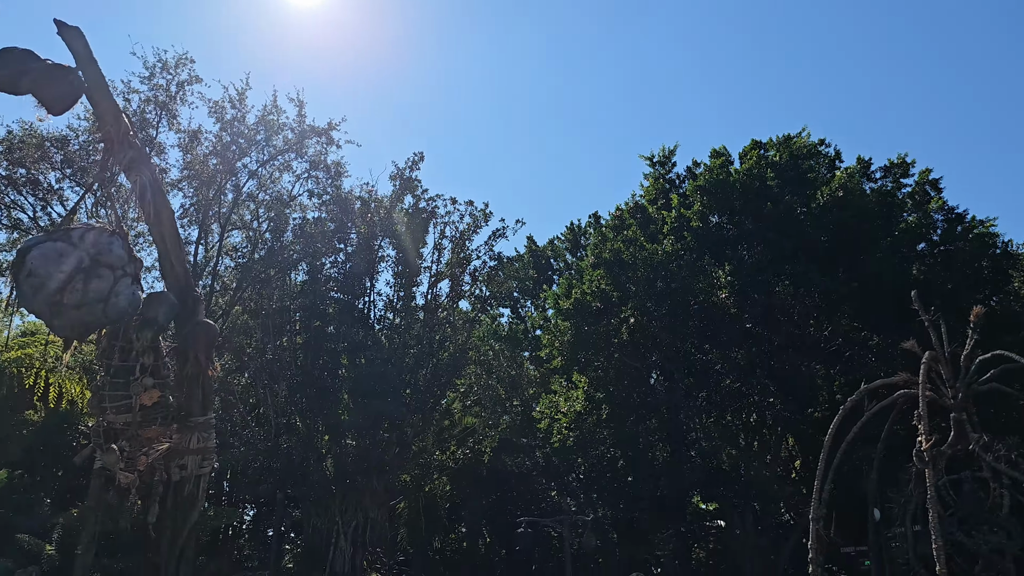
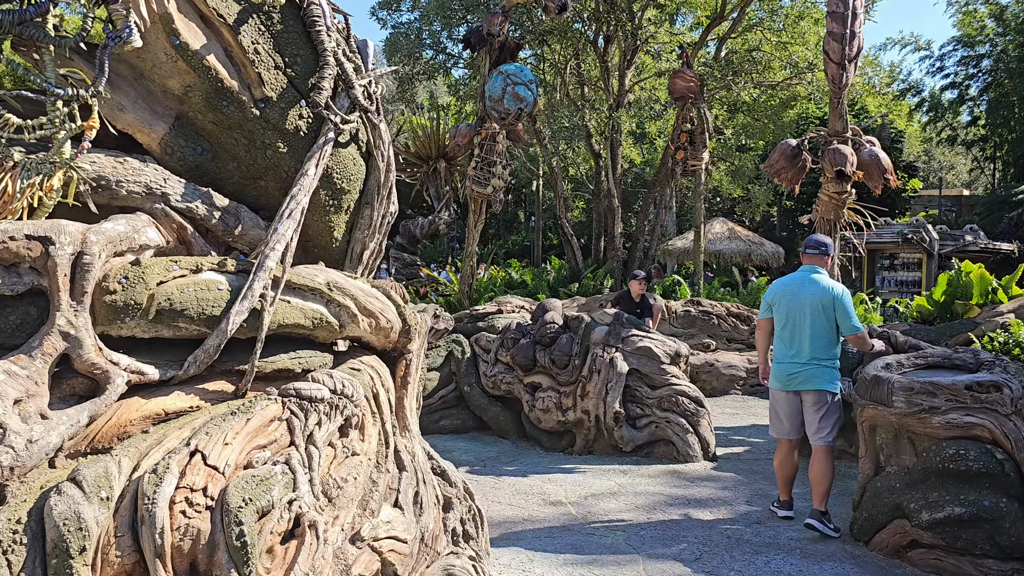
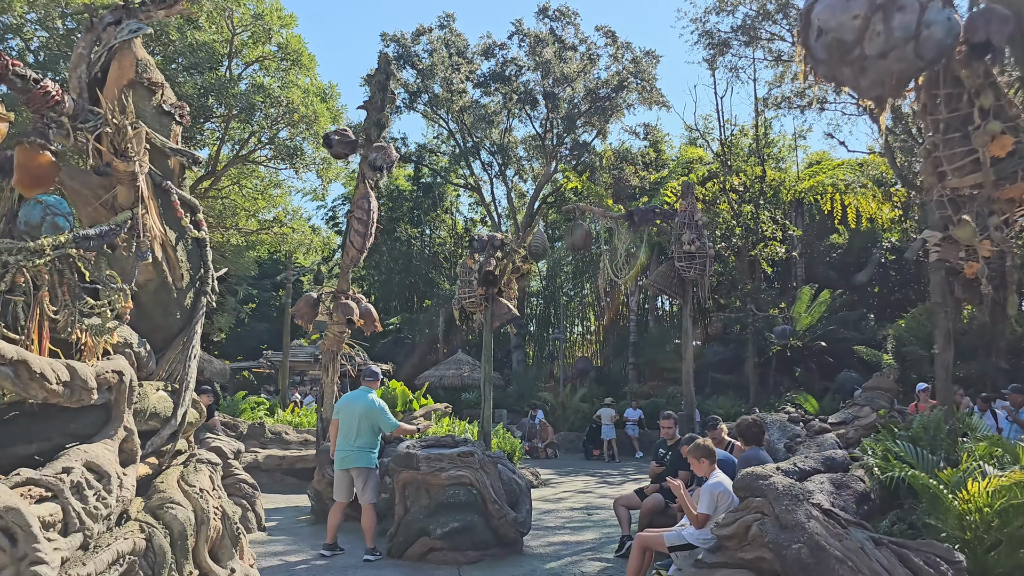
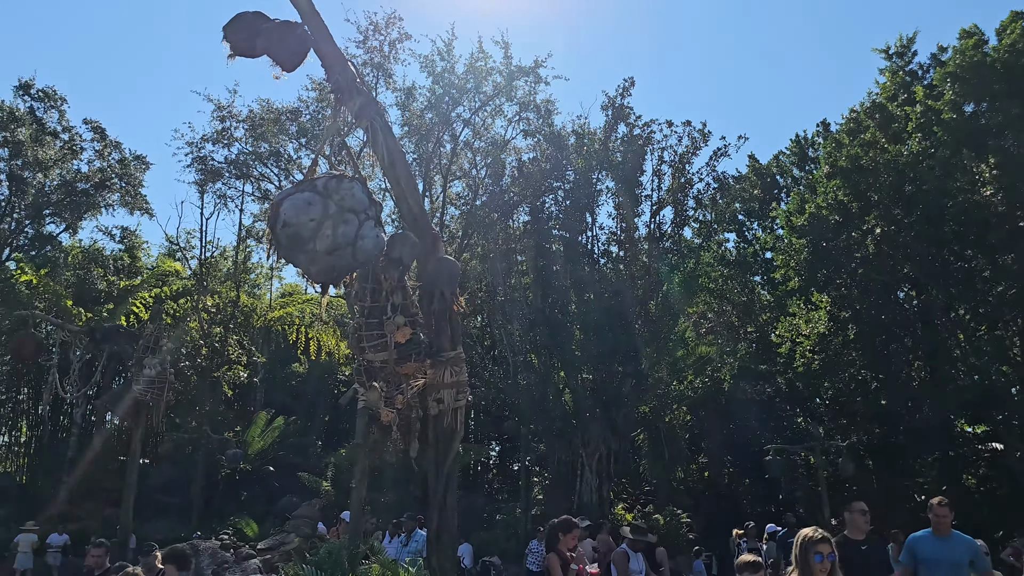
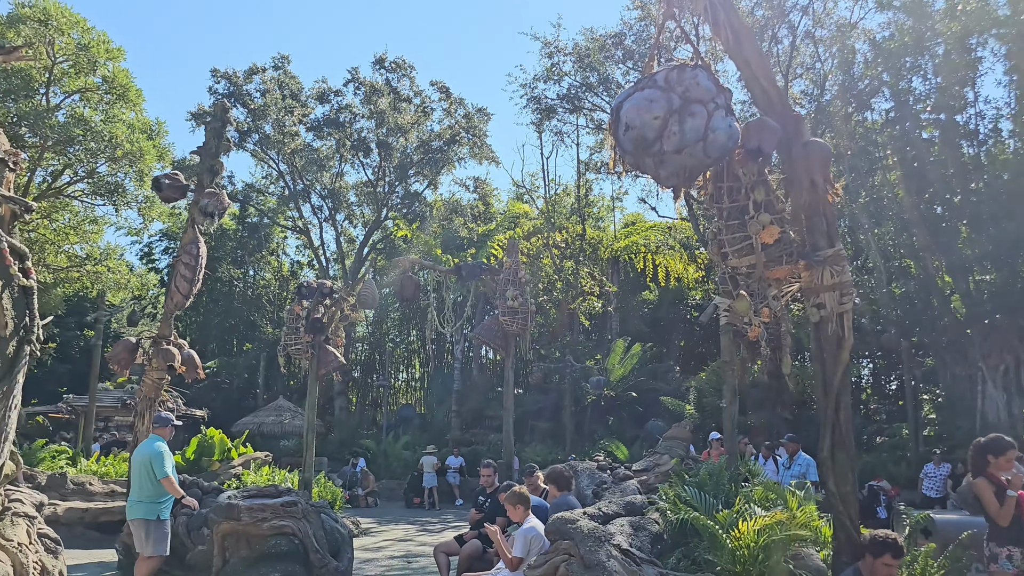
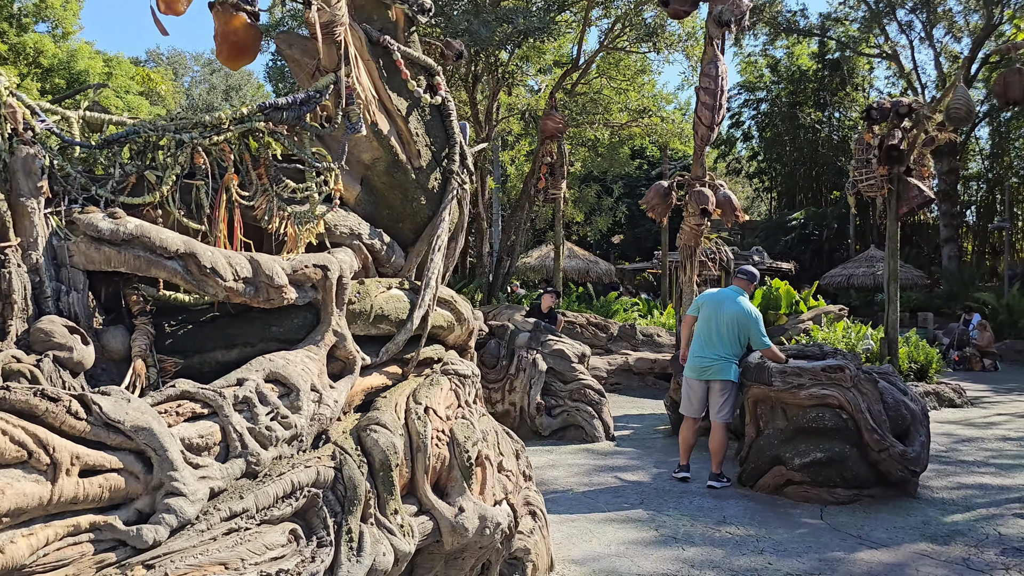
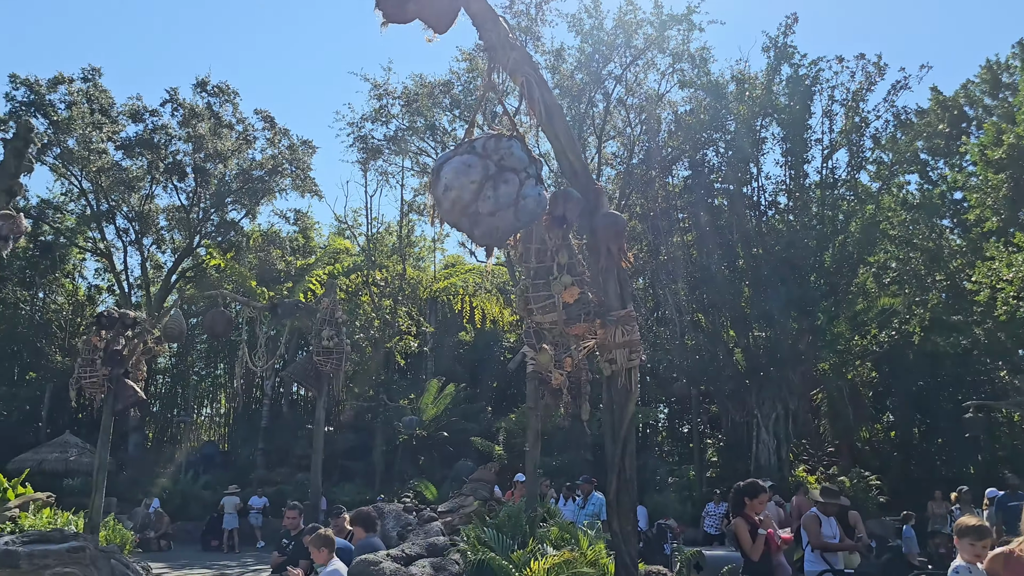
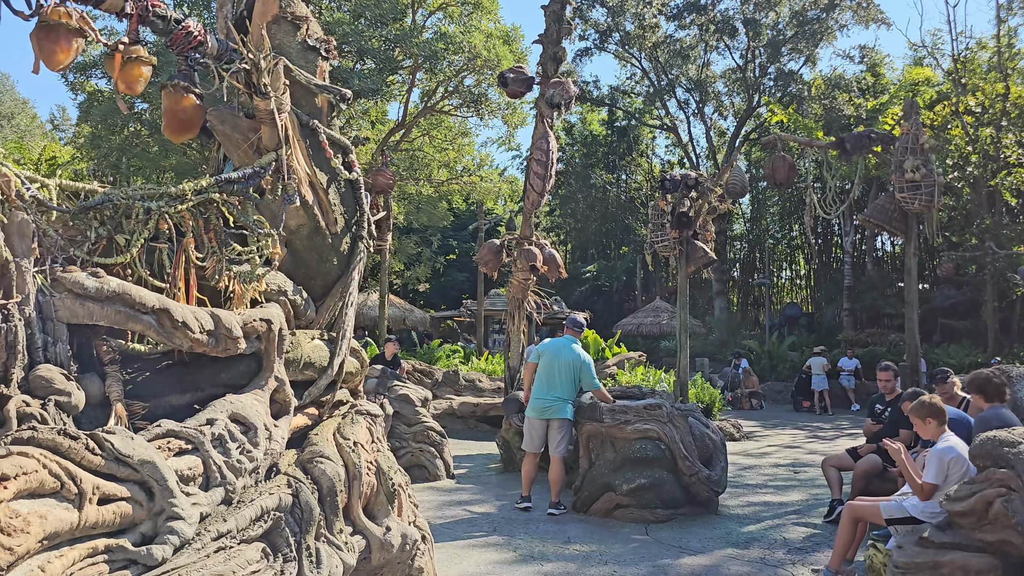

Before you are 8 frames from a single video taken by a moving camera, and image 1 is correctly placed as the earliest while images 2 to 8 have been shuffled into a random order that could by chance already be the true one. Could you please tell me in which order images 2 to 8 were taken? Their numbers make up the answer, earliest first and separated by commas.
4, 7, 5, 3, 8, 6, 2
